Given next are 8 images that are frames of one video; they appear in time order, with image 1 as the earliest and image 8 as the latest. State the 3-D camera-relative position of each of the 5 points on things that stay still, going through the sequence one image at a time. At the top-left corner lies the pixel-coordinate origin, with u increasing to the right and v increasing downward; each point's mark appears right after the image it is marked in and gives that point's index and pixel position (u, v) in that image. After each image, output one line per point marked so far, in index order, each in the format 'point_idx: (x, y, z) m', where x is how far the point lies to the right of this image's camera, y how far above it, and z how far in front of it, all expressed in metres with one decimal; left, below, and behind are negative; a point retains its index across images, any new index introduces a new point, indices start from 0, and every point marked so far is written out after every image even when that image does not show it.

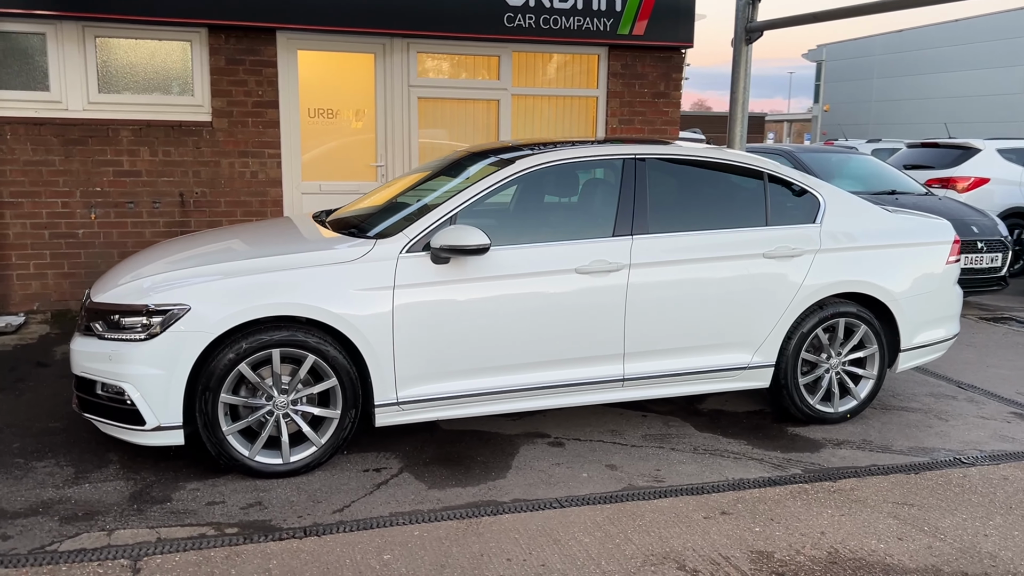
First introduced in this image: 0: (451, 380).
0: (-0.3, -0.5, +4.0) m
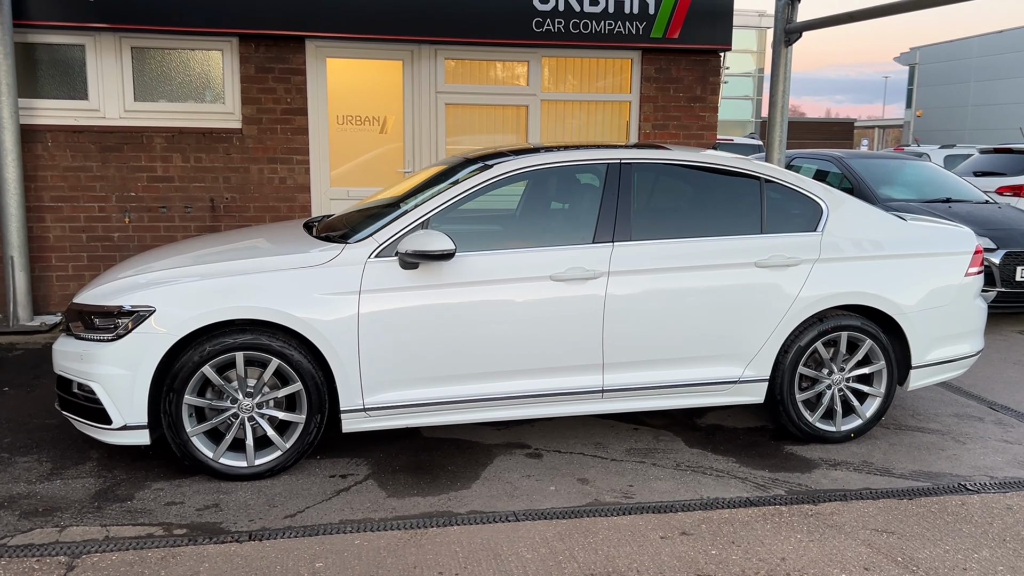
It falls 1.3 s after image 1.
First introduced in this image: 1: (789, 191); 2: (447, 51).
0: (-0.5, -0.5, +4.0) m
1: (+1.6, +0.6, +4.5) m
2: (-0.7, +2.7, +8.8) m
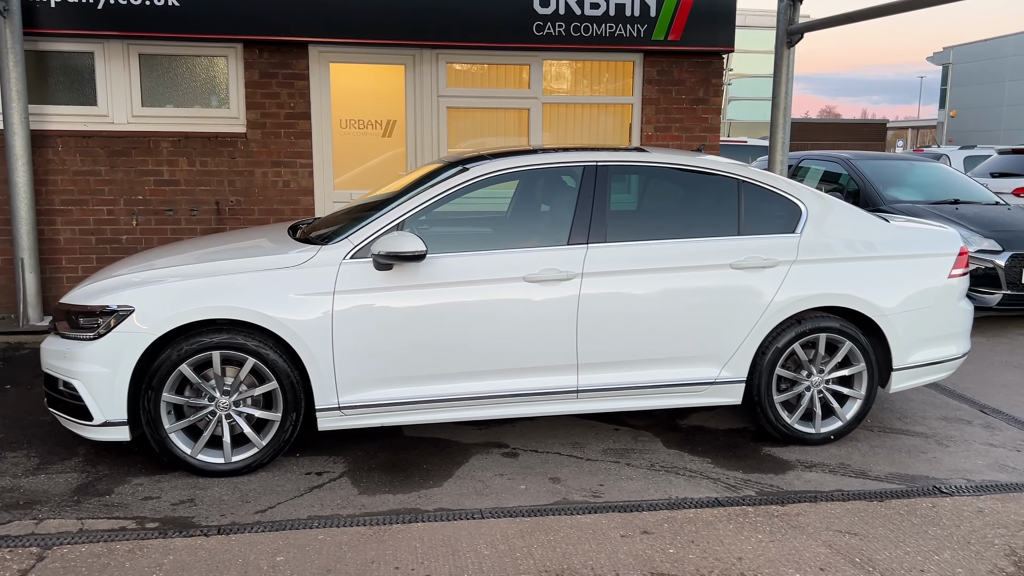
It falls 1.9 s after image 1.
0: (-0.6, -0.5, +4.0) m
1: (+1.5, +0.6, +4.5) m
2: (-0.7, +2.7, +8.9) m
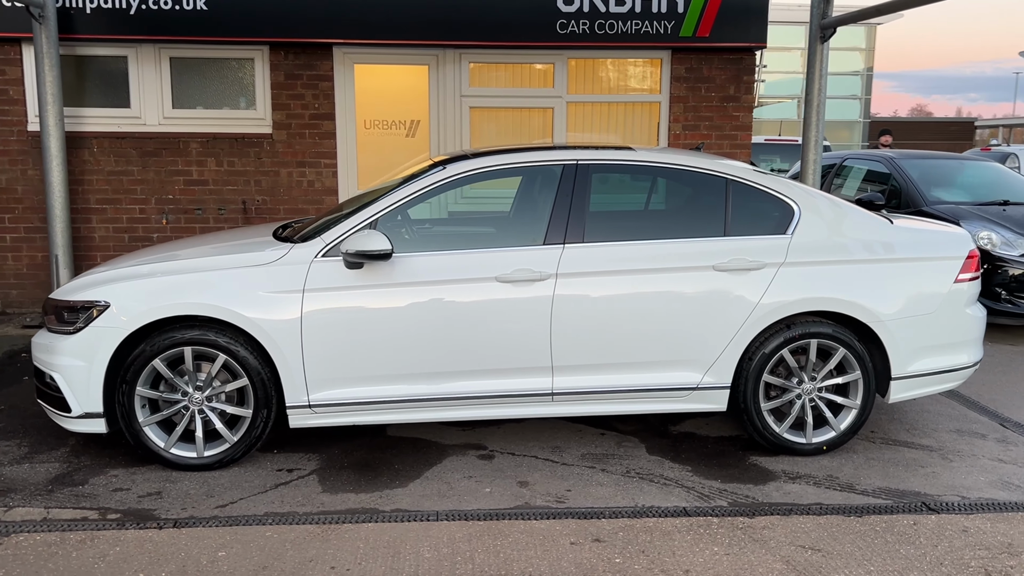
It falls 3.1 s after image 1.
0: (-0.8, -0.5, +4.0) m
1: (+1.4, +0.5, +4.3) m
2: (-0.5, +2.7, +8.9) m
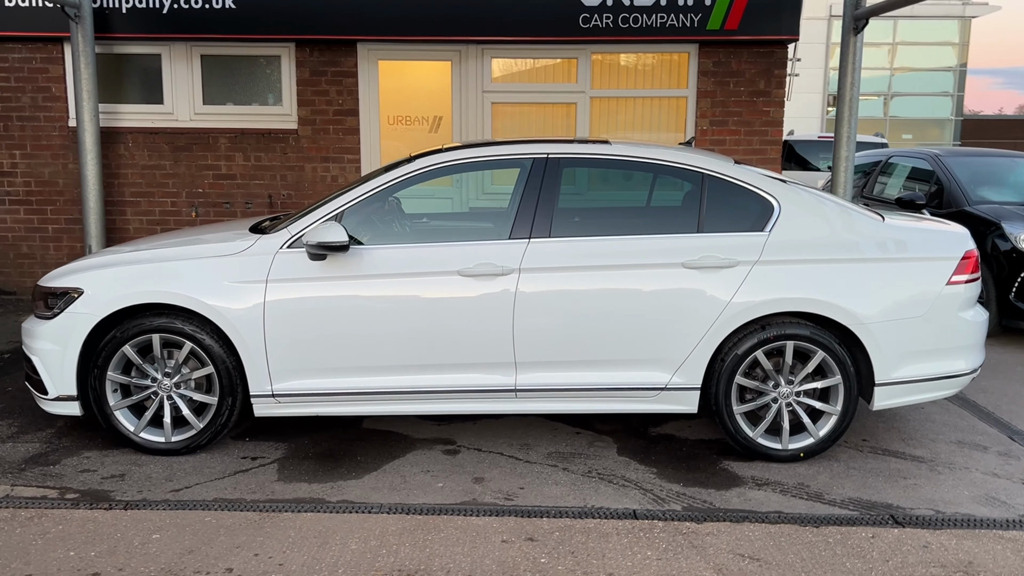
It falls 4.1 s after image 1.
0: (-0.9, -0.5, +4.1) m
1: (+1.2, +0.5, +4.1) m
2: (-0.2, +2.7, +8.8) m
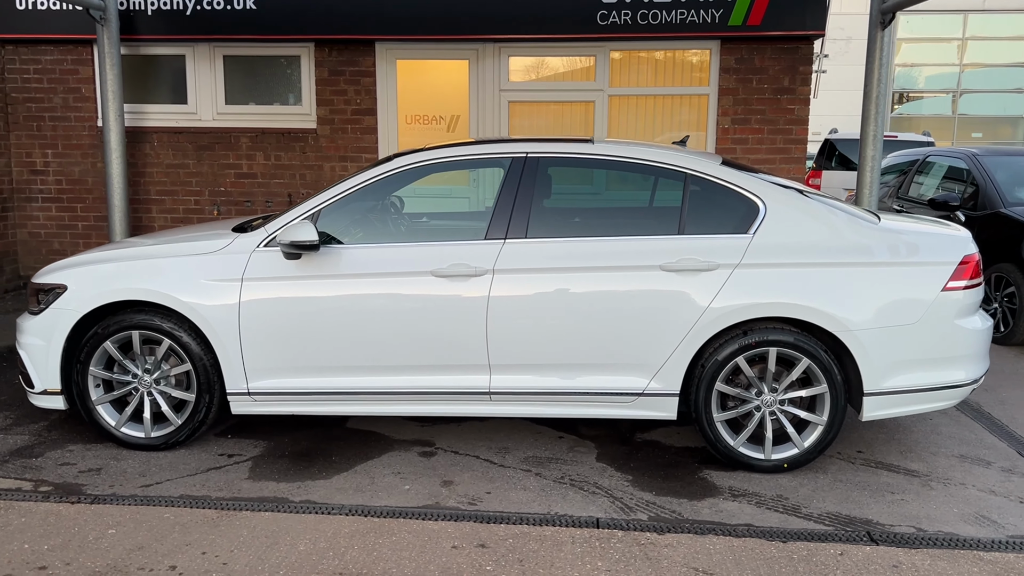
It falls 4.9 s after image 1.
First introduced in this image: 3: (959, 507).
0: (-1.1, -0.5, +4.1) m
1: (+1.1, +0.5, +4.0) m
2: (0.0, +2.7, +8.8) m
3: (+2.1, -1.0, +3.6) m
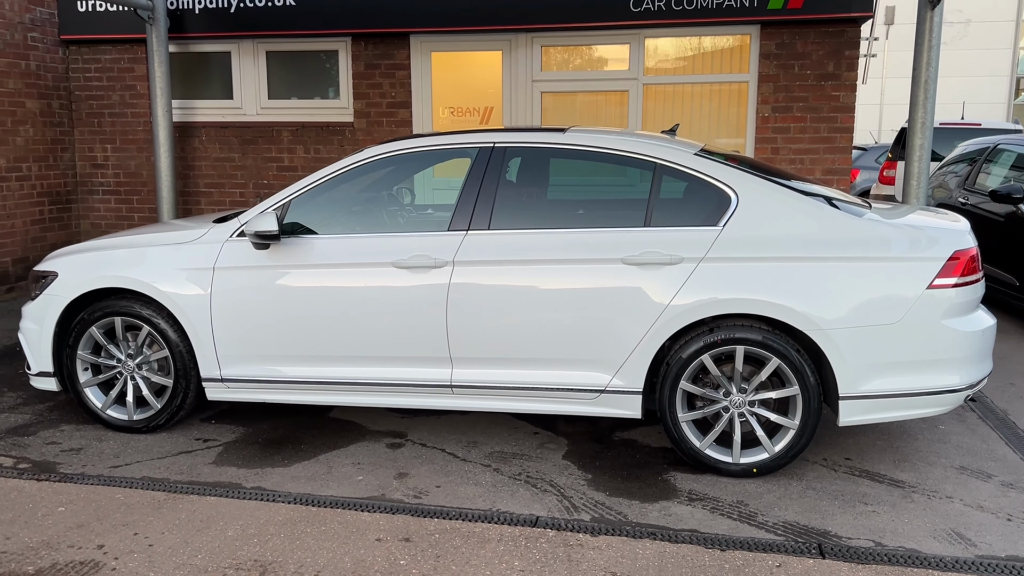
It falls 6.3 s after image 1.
0: (-1.3, -0.4, +4.1) m
1: (+0.9, +0.6, +3.8) m
2: (+0.4, +2.8, +8.7) m
3: (+1.8, -1.0, +3.3) m
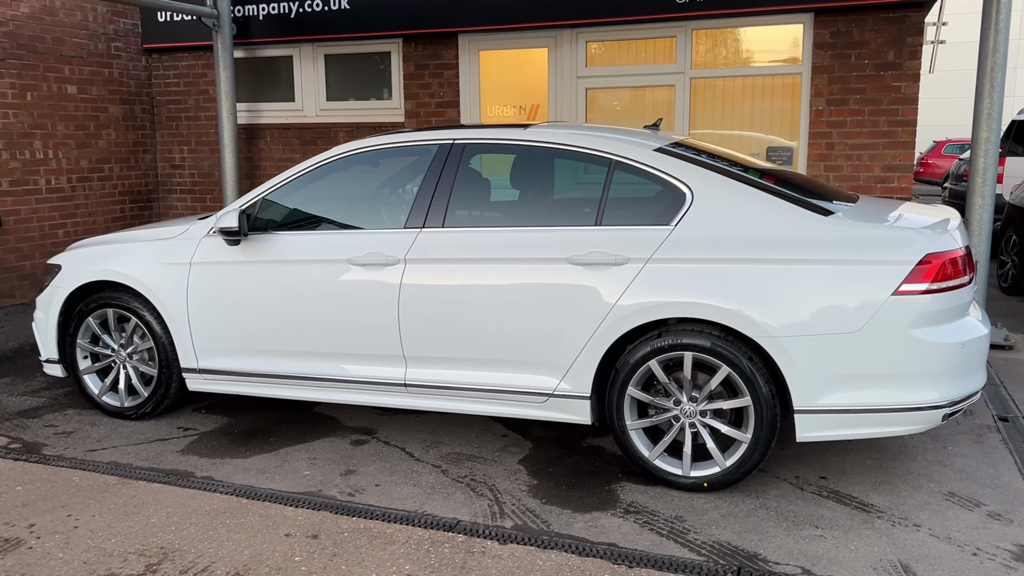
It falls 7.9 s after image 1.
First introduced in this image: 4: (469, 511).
0: (-1.5, -0.4, +4.3) m
1: (+0.6, +0.5, +3.7) m
2: (+0.9, +2.8, +8.5) m
3: (+1.5, -1.0, +3.0) m
4: (-0.2, -1.0, +3.4) m
